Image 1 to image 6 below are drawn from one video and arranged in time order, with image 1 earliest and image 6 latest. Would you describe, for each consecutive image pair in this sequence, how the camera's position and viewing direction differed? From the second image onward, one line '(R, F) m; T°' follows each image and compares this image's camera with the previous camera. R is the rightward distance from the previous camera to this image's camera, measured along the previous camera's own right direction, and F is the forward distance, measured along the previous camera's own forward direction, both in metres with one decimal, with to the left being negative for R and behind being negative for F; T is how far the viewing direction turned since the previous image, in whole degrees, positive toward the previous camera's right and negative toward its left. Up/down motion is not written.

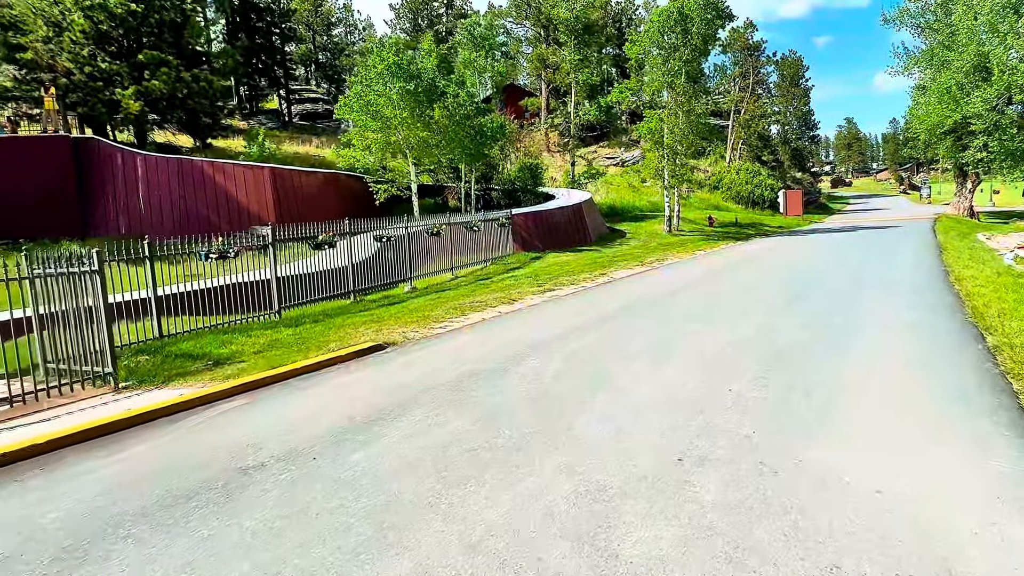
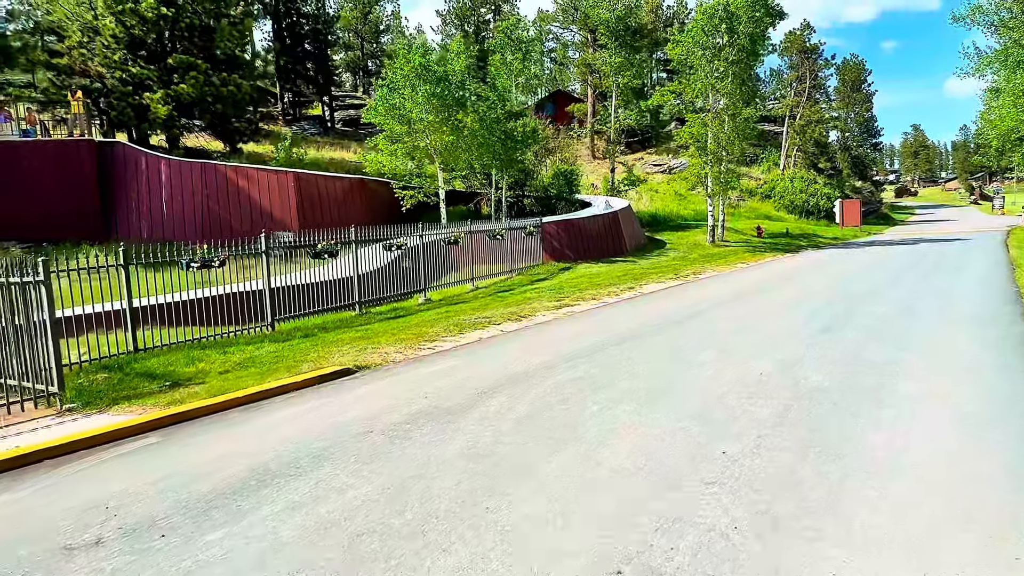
(+0.7, +1.1) m; -4°
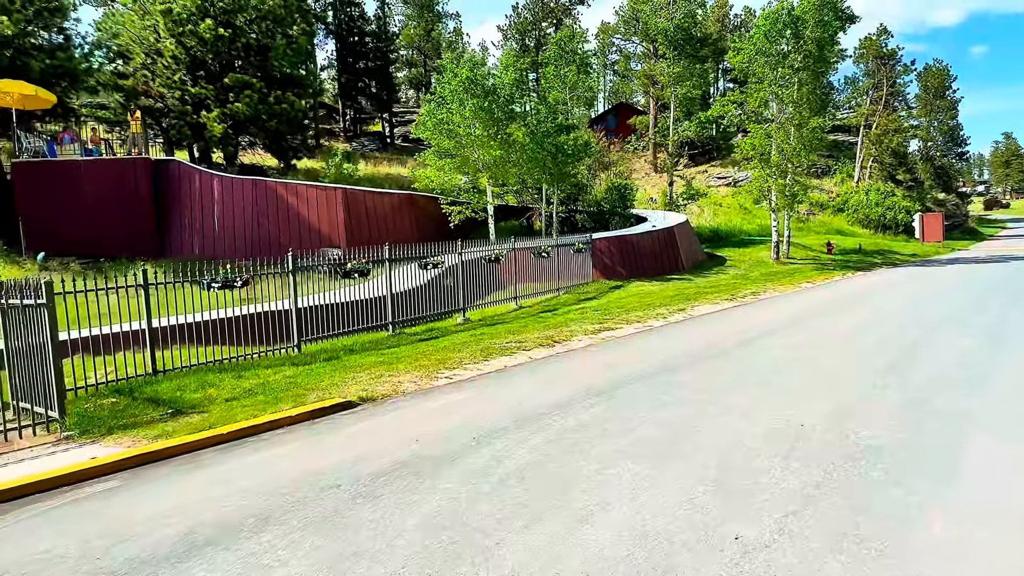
(+0.5, +0.7) m; -5°
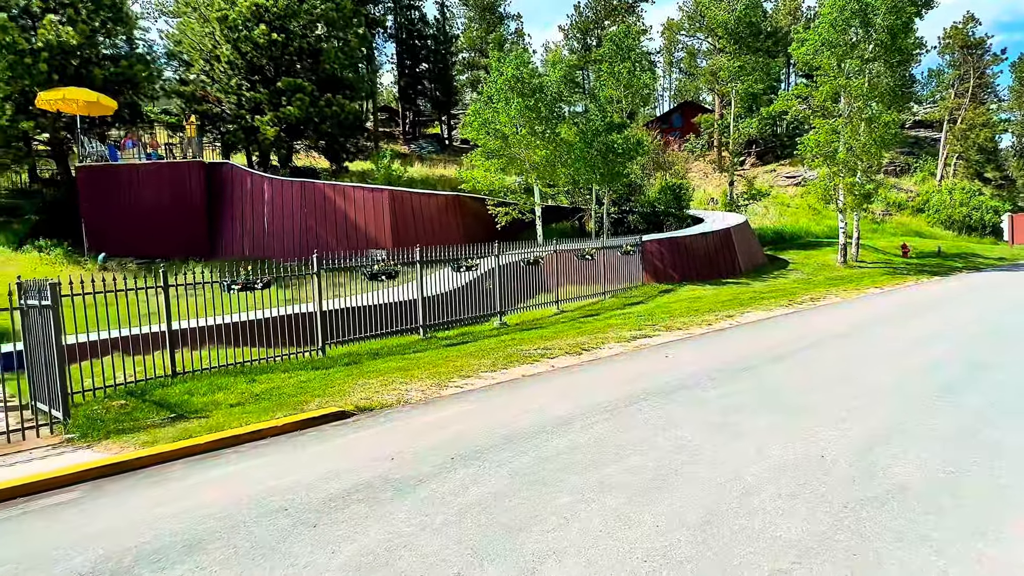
(+0.6, +0.5) m; -6°
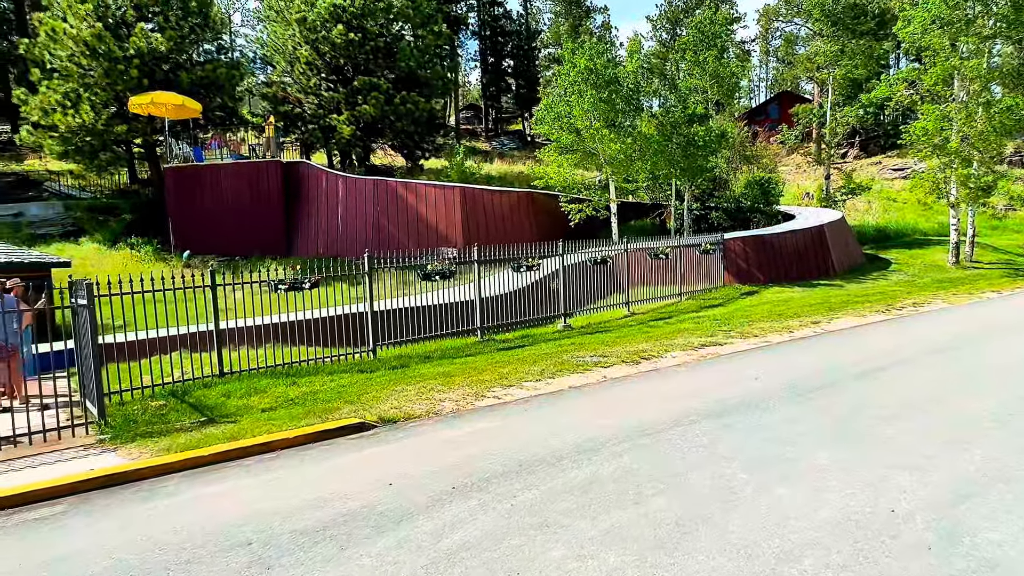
(+0.5, +0.7) m; -7°
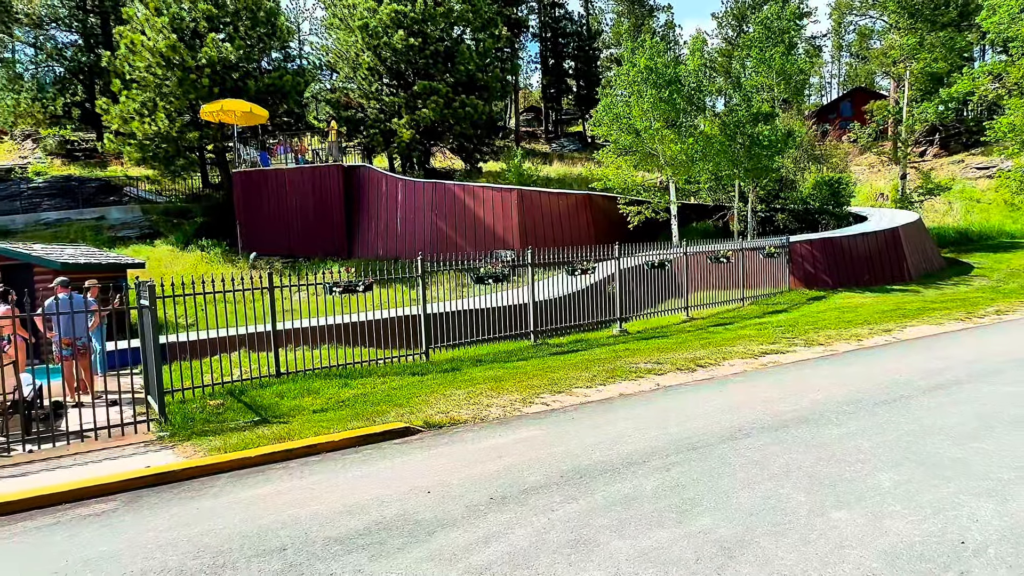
(+0.1, +0.1) m; -5°
